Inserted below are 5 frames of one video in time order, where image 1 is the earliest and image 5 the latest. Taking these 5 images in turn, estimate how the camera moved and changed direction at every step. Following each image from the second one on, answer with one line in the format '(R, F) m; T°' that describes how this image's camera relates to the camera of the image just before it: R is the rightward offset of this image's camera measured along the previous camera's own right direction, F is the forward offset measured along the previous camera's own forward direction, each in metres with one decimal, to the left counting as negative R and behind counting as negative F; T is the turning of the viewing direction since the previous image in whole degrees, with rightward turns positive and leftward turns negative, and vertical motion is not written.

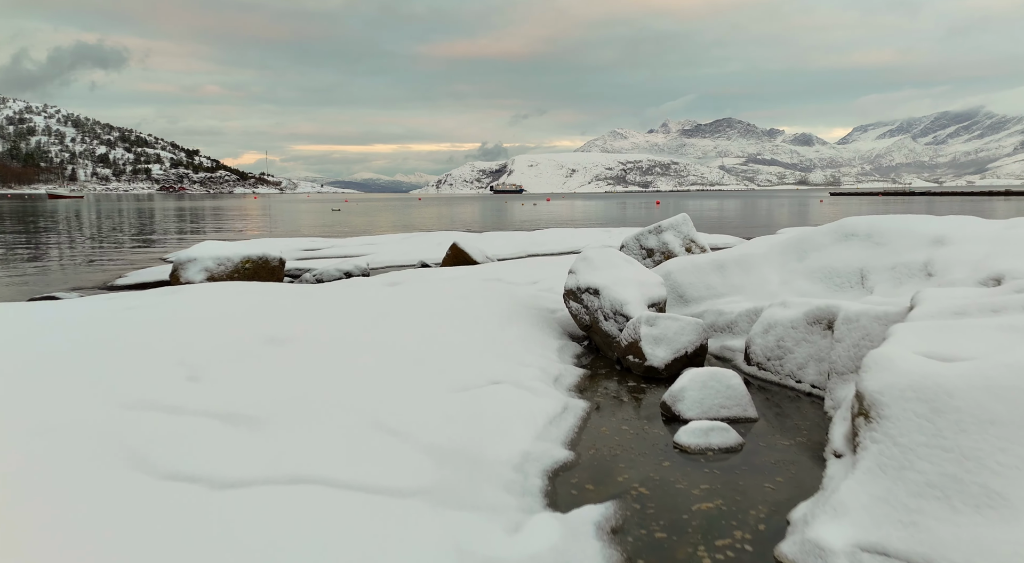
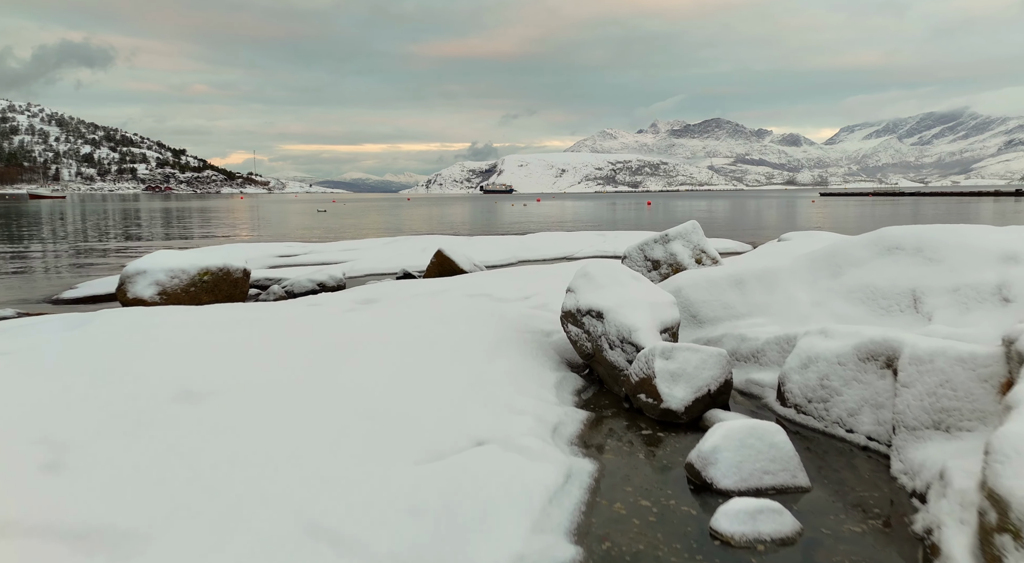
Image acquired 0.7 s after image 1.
(0.0, +1.6) m; +1°
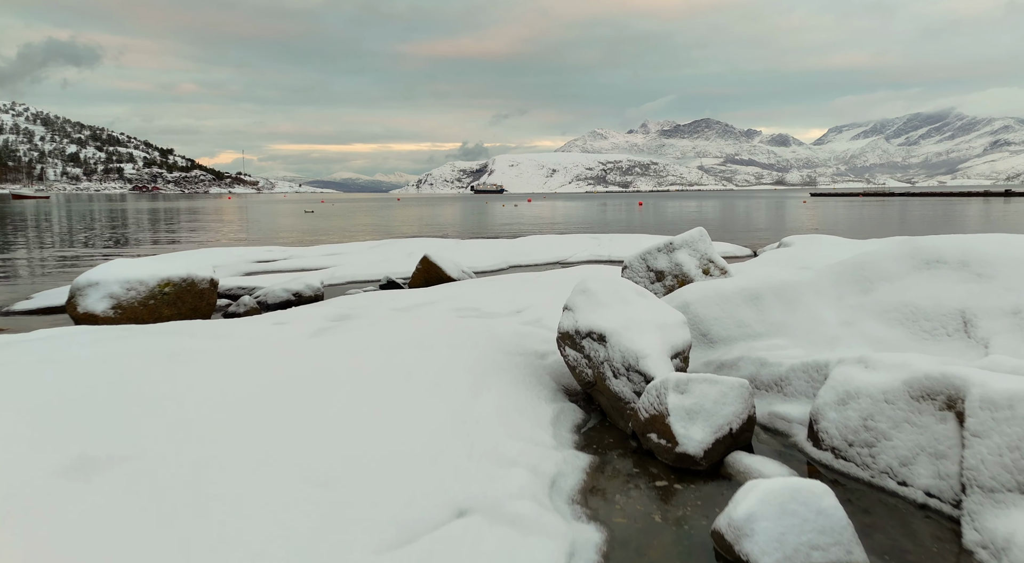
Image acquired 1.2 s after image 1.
(0.0, +1.1) m; +1°
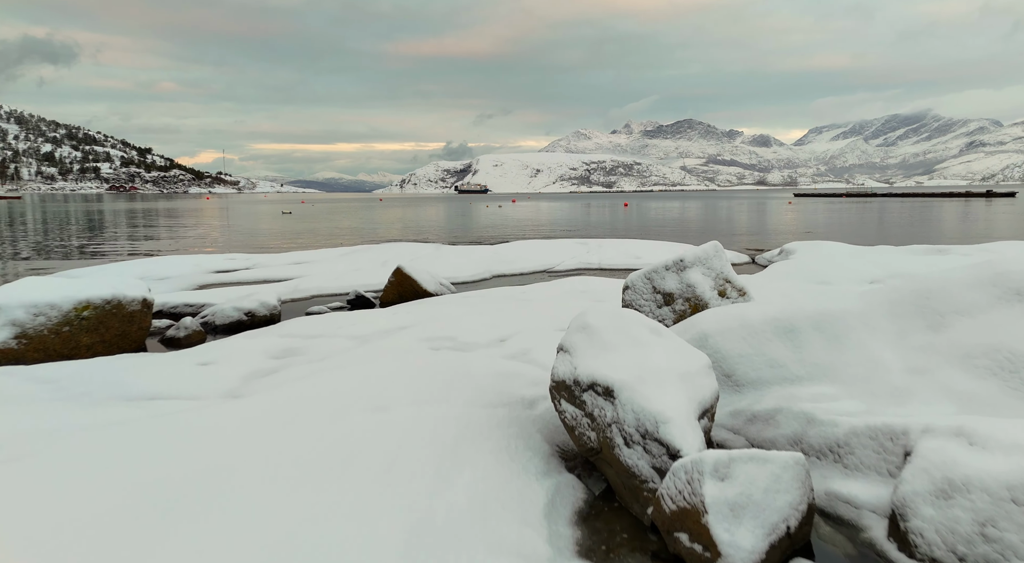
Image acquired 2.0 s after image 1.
(0.0, +1.8) m; +1°
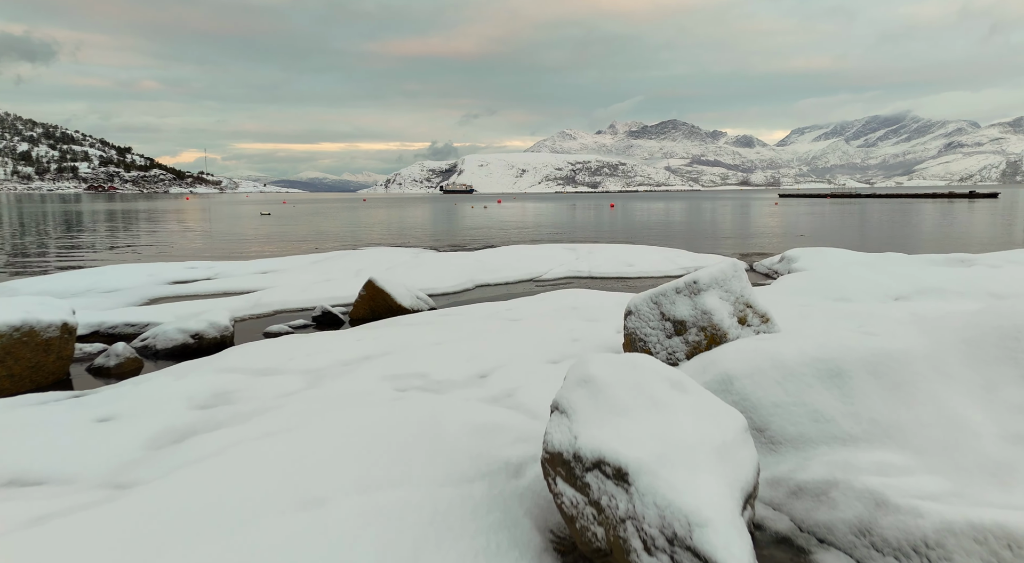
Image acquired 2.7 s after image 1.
(0.0, +1.6) m; +1°
